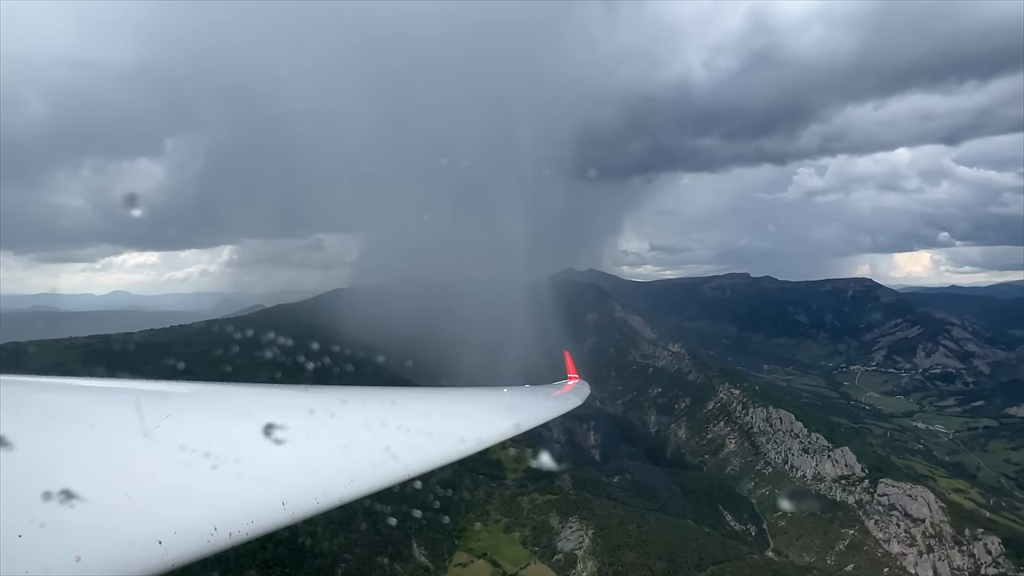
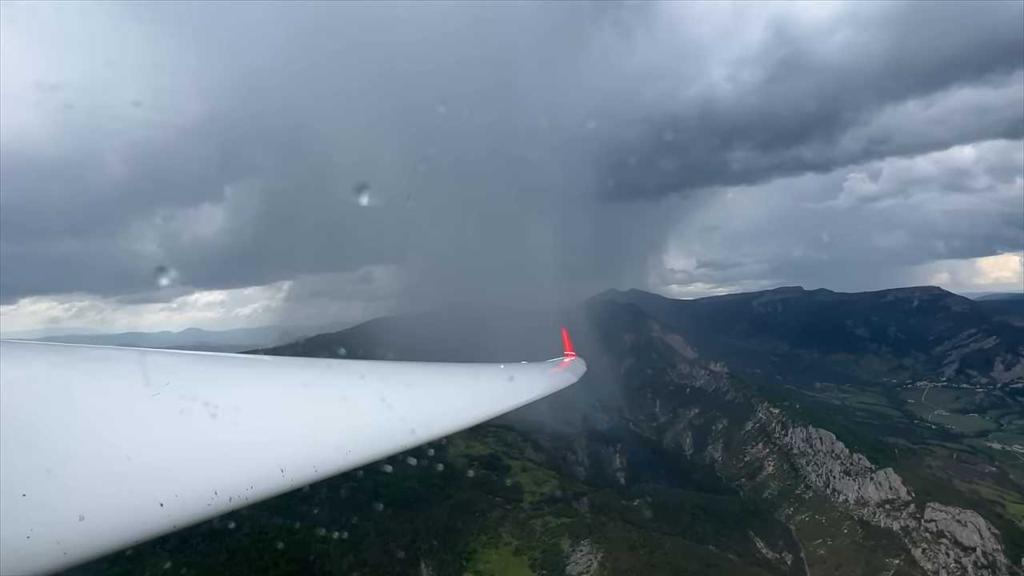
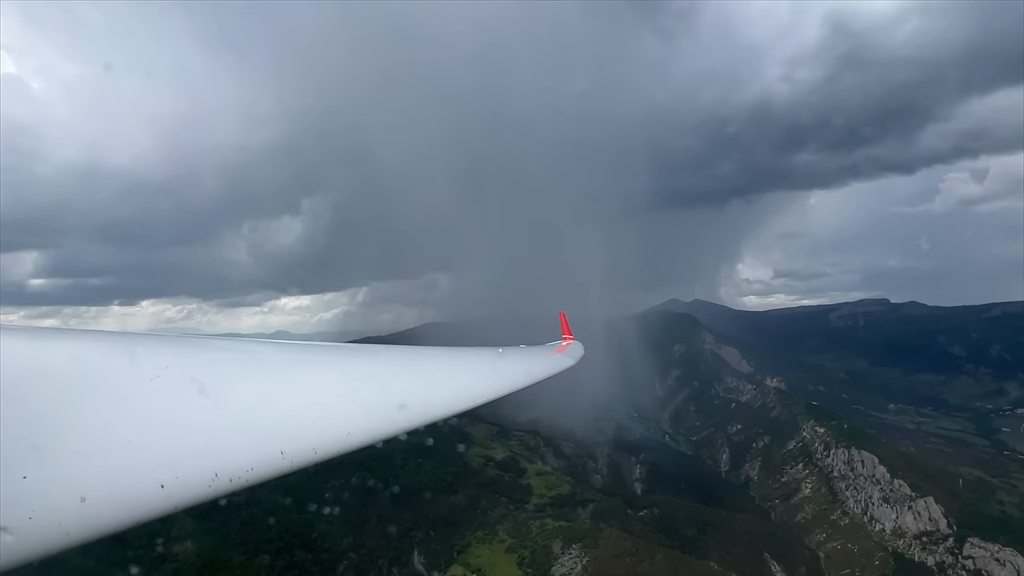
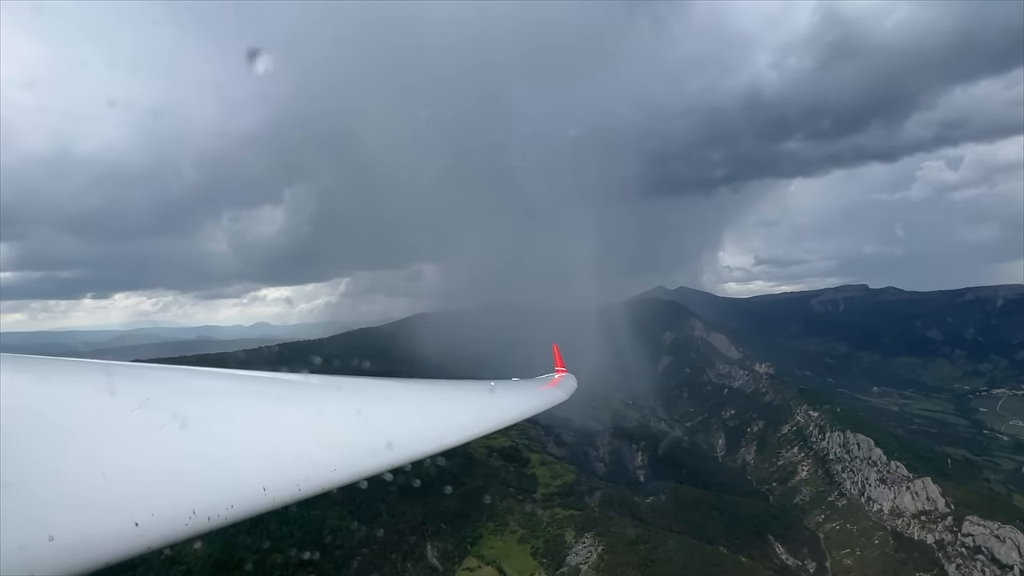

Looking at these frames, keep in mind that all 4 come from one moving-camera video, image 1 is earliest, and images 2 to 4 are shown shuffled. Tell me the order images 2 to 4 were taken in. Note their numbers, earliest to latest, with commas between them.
2, 4, 3
